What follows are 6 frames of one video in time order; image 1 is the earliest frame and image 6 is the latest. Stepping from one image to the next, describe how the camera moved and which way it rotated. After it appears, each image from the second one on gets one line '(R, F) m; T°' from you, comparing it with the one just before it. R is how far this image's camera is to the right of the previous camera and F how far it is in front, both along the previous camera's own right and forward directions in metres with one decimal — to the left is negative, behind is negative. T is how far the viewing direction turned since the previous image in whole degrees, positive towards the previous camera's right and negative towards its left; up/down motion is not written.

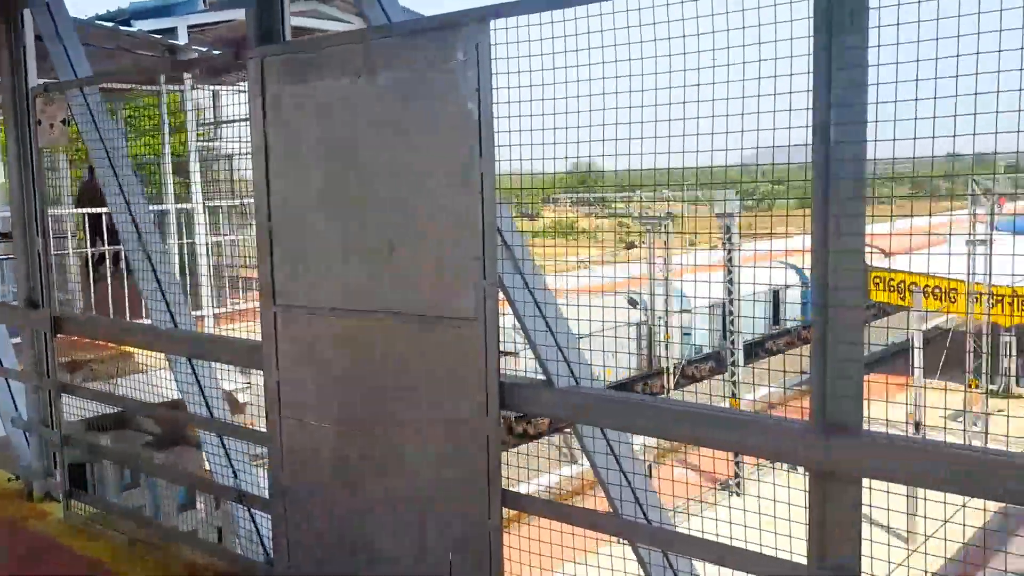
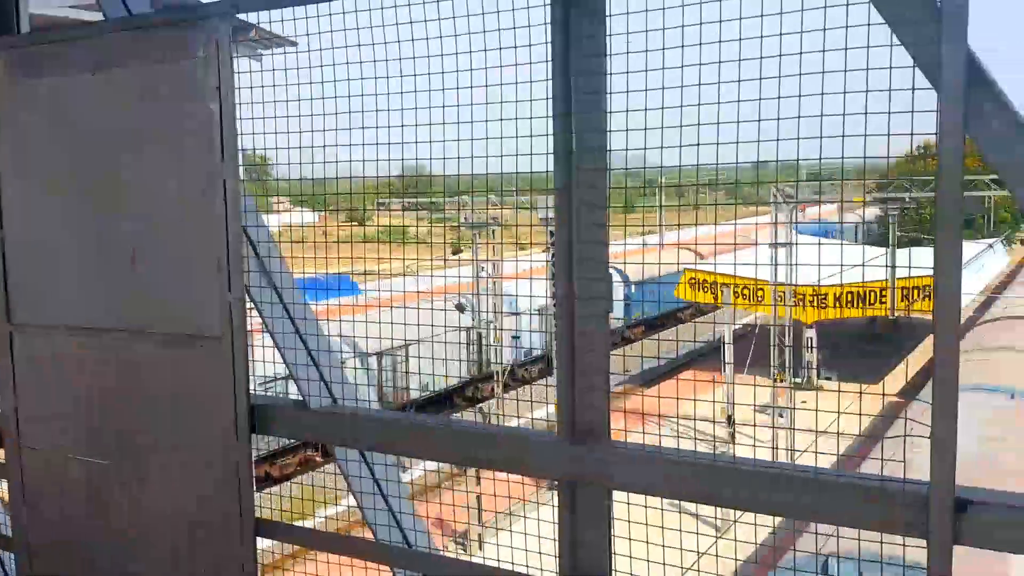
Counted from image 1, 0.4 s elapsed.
(+0.4, +0.1) m; +11°
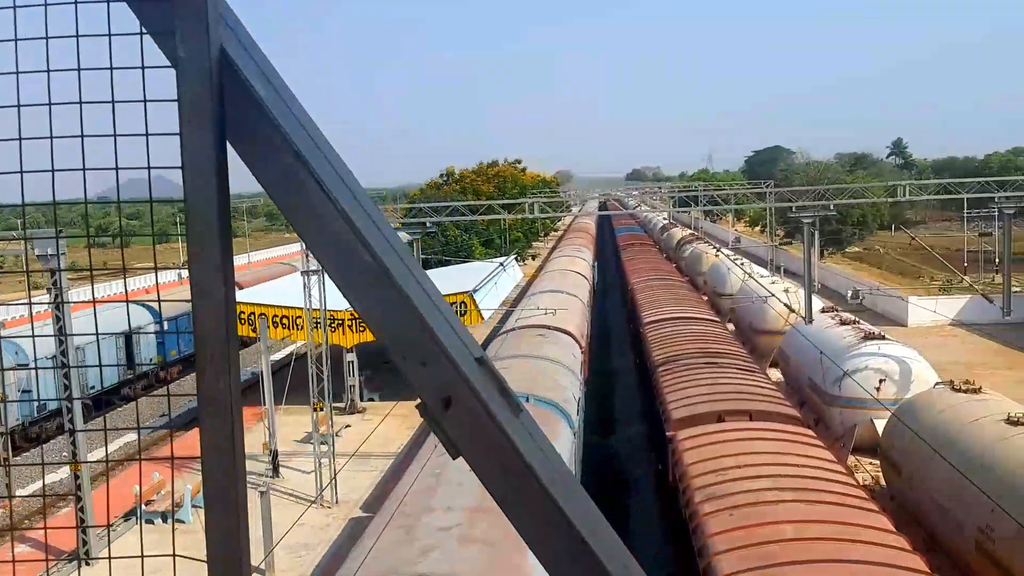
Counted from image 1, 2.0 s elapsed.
(+0.7, +0.6) m; +30°
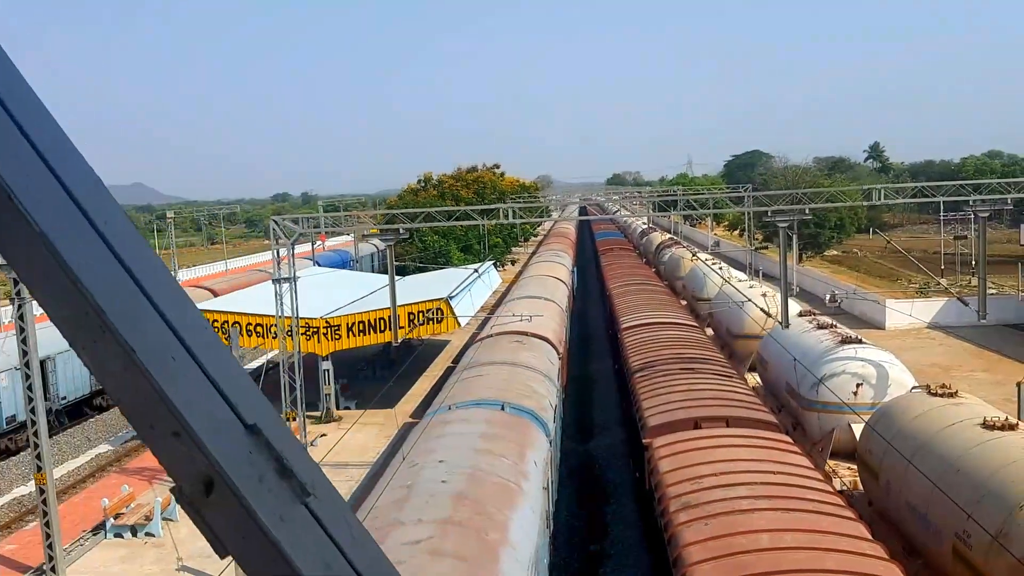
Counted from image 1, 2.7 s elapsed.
(+0.1, +0.1) m; +1°
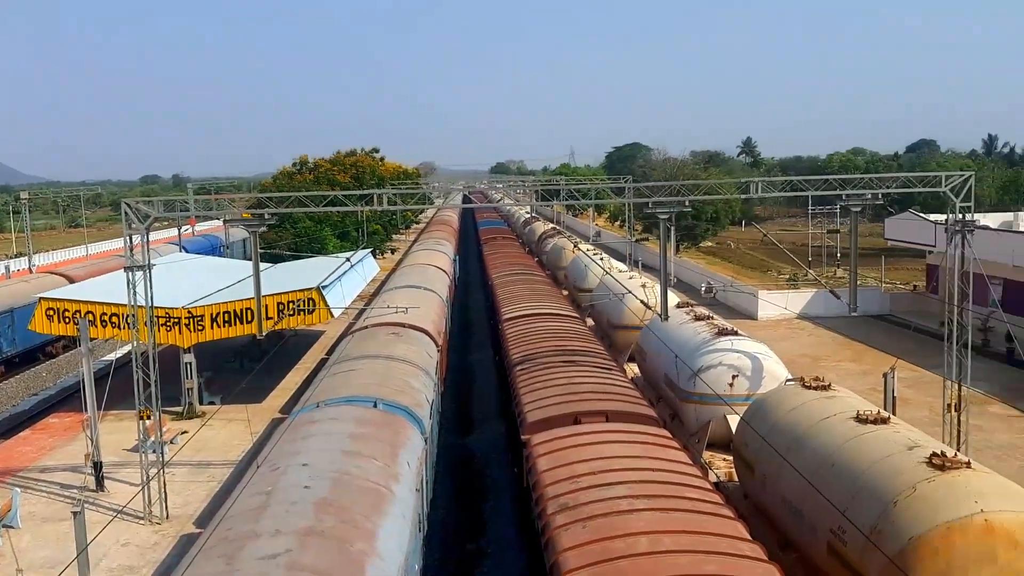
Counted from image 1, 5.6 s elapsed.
(+0.1, +0.4) m; +8°
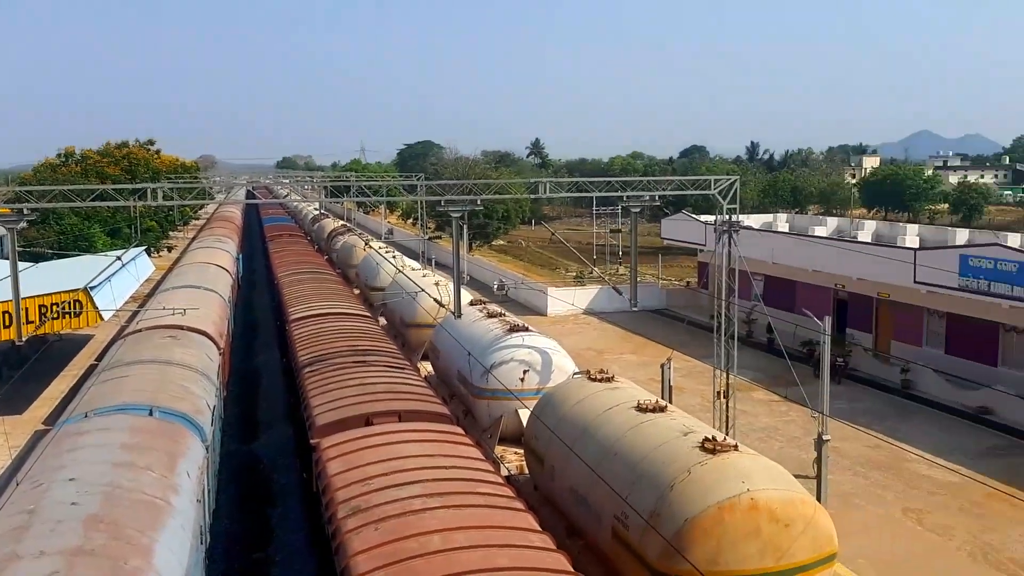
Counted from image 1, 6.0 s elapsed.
(0.0, +0.1) m; +15°
